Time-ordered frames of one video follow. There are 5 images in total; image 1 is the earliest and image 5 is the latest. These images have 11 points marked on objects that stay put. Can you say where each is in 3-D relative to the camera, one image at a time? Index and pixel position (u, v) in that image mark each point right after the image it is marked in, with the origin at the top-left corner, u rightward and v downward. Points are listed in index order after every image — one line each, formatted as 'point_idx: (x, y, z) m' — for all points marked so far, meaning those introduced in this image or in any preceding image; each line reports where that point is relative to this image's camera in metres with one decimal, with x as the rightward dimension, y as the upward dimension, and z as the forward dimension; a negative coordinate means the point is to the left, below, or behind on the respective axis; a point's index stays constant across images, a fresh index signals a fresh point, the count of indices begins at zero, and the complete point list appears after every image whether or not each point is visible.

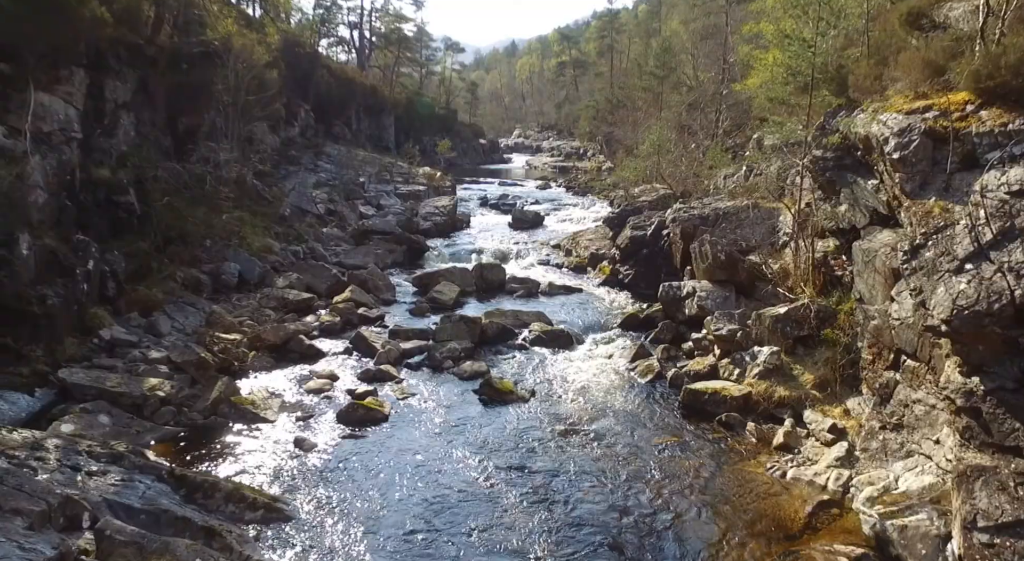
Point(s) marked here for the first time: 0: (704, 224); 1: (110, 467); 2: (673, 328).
0: (+5.4, +1.6, +20.1) m
1: (-4.9, -2.3, +8.7) m
2: (+3.8, -1.1, +17.3) m
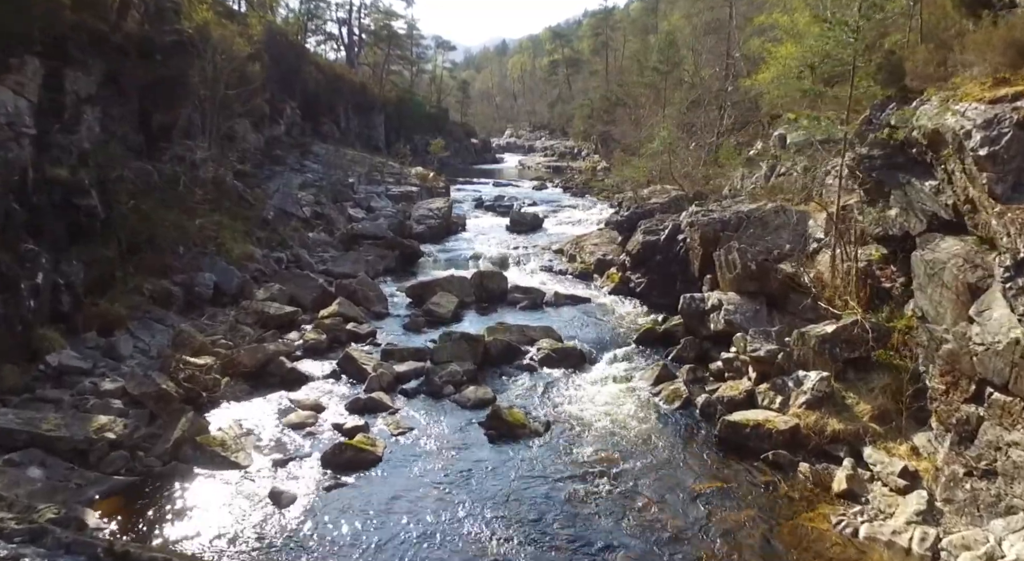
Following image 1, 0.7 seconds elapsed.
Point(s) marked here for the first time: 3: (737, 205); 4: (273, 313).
0: (+5.5, +1.3, +18.4) m
1: (-4.6, -2.5, +6.9) m
2: (+4.0, -1.4, +15.6) m
3: (+6.1, +2.0, +19.5) m
4: (-5.5, -0.7, +16.5) m
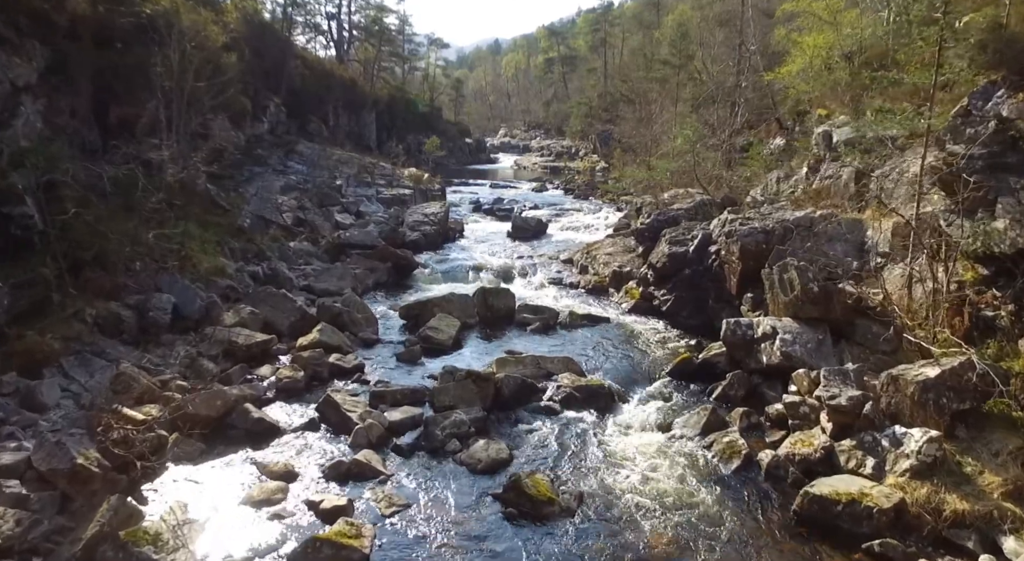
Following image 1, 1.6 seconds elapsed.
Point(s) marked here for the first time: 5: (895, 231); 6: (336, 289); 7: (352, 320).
0: (+5.7, +0.9, +15.9) m
1: (-4.3, -3.0, +4.3) m
2: (+4.2, -1.8, +13.1) m
3: (+6.3, +1.6, +17.0) m
4: (-5.2, -1.2, +13.9) m
5: (+7.4, +1.0, +14.0) m
6: (-4.6, -0.2, +18.8) m
7: (-3.5, -0.9, +16.0) m
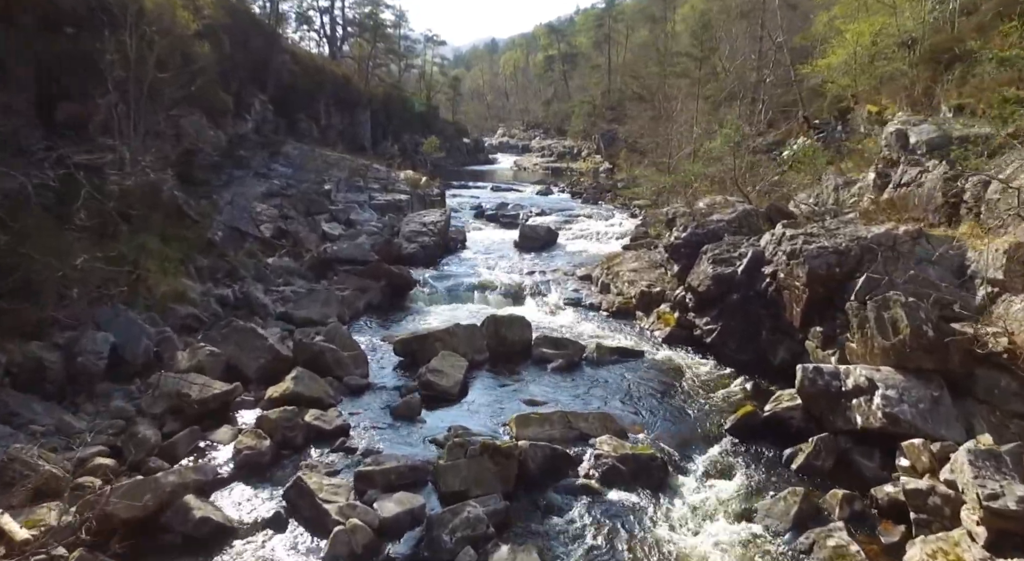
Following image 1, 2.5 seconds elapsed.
0: (+6.0, +0.3, +13.1) m
1: (-3.9, -3.6, +1.4) m
2: (+4.6, -2.4, +10.2) m
3: (+6.7, +1.0, +14.2) m
4: (-4.8, -1.8, +11.0) m
5: (+7.8, +0.4, +11.2) m
6: (-4.3, -0.8, +16.0) m
7: (-3.2, -1.4, +13.1) m
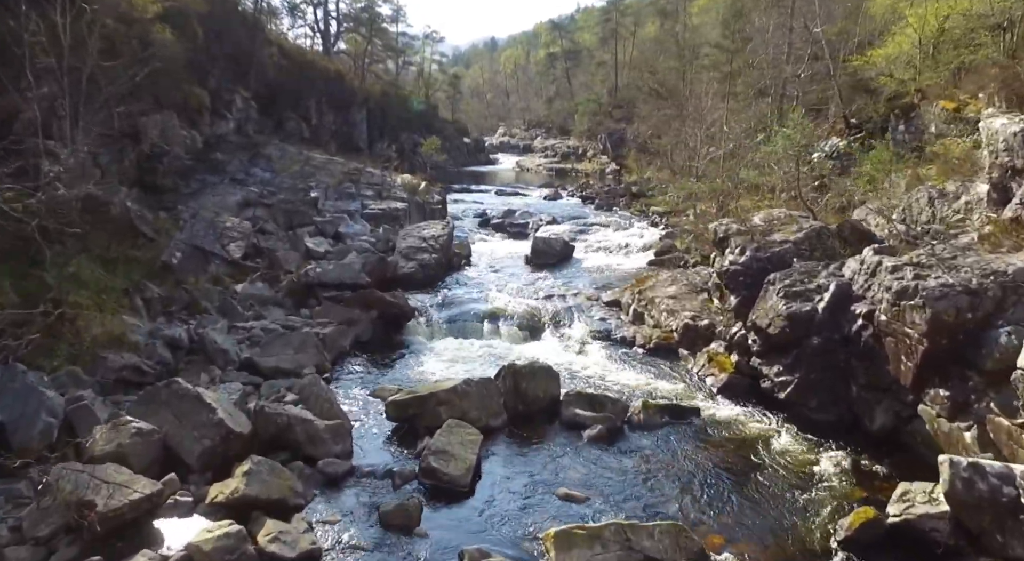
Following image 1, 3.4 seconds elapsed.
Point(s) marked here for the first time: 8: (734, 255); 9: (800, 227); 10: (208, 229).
0: (+6.4, -0.4, +9.9) m
1: (-3.4, -4.3, -1.8) m
2: (+5.0, -3.1, +7.1) m
3: (+7.1, +0.4, +11.0) m
4: (-4.4, -2.4, +7.8) m
5: (+8.2, -0.3, +8.0) m
6: (-3.9, -1.5, +12.8) m
7: (-2.8, -2.1, +9.9) m
8: (+4.5, +0.5, +14.8) m
9: (+6.0, +1.1, +14.9) m
10: (-7.4, +1.3, +17.6) m
